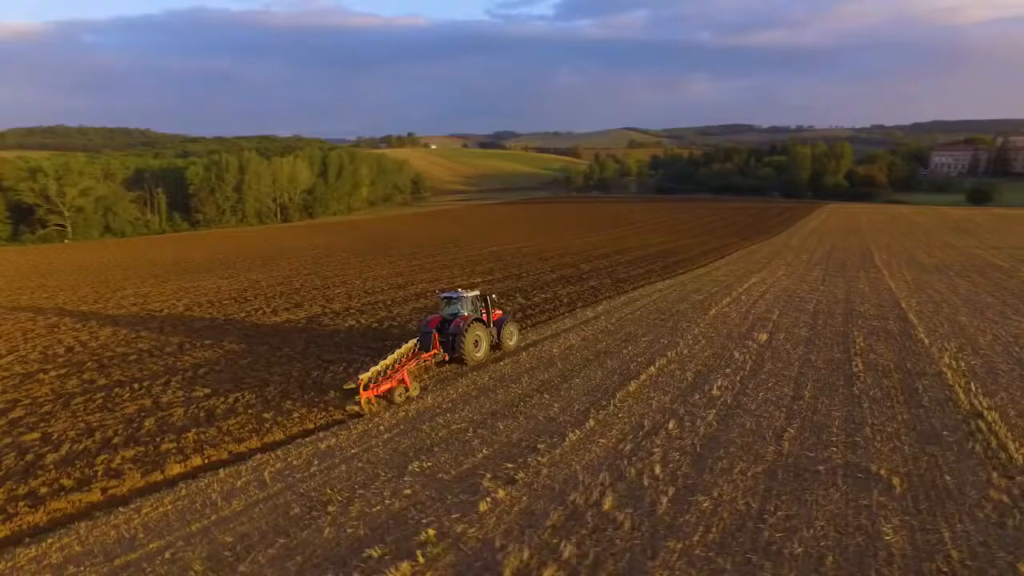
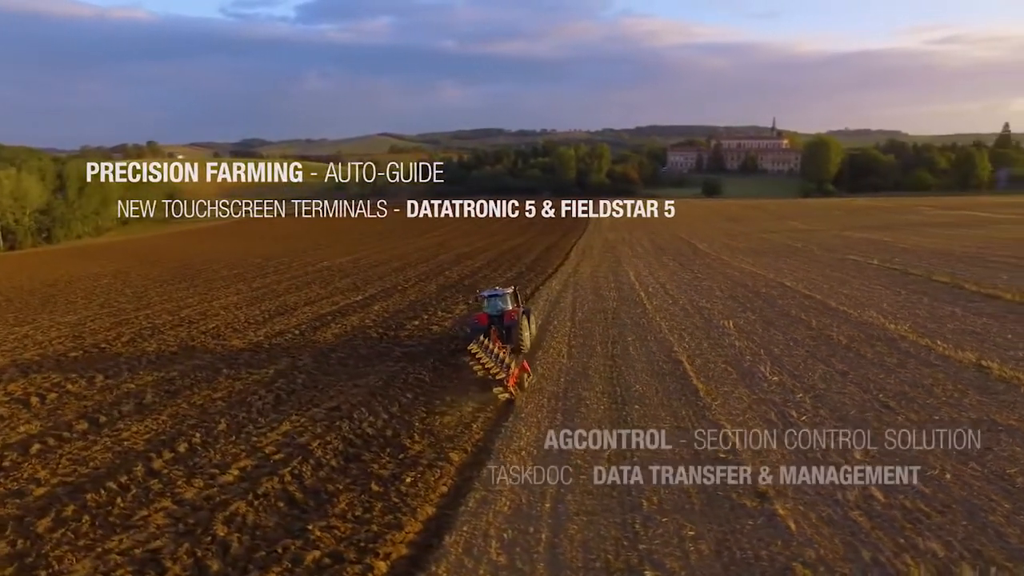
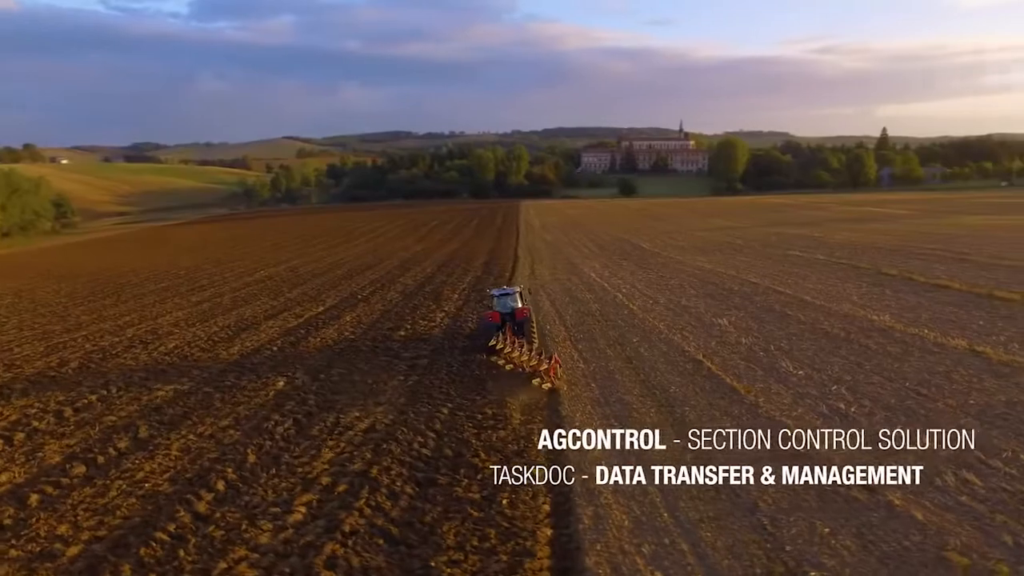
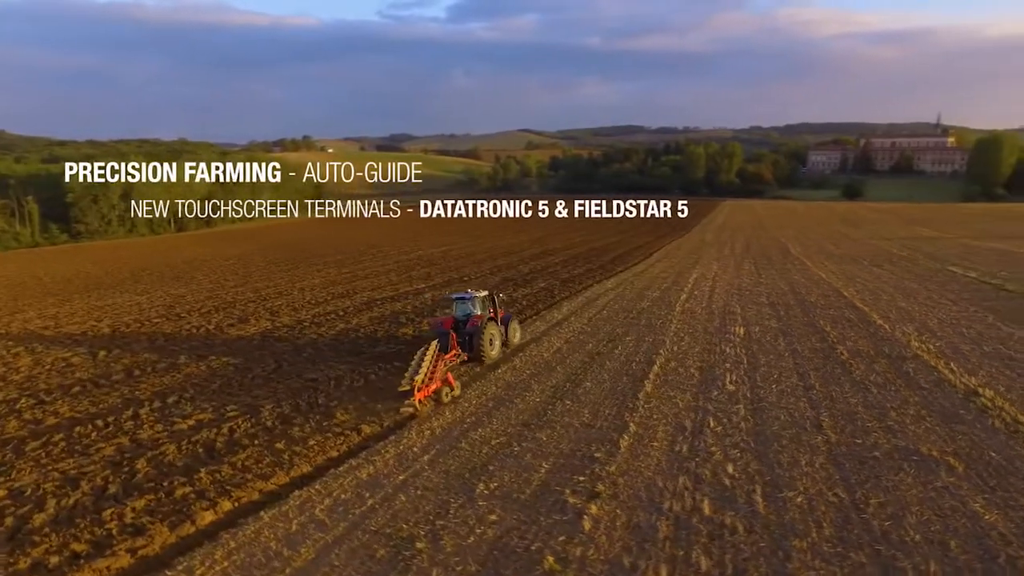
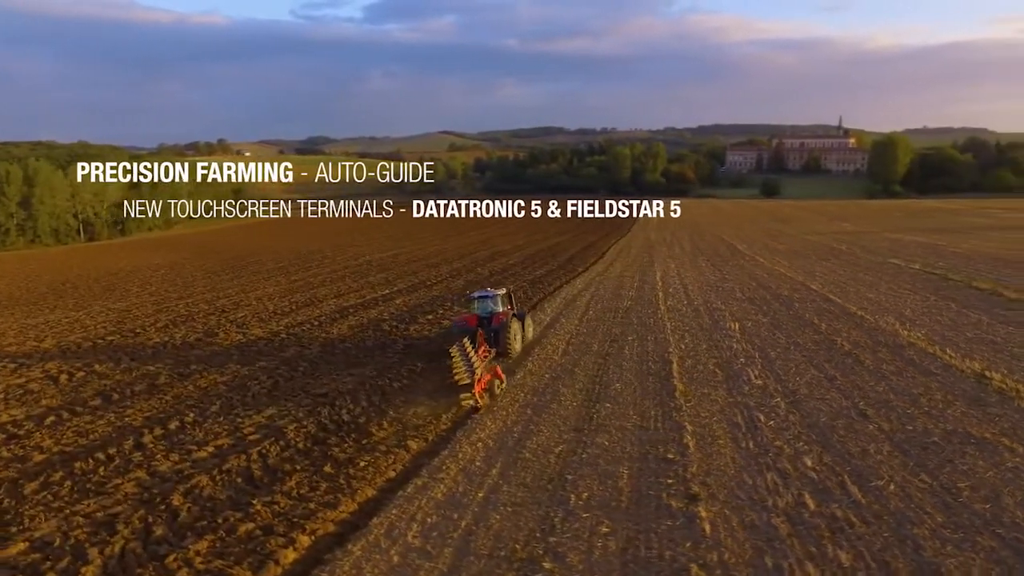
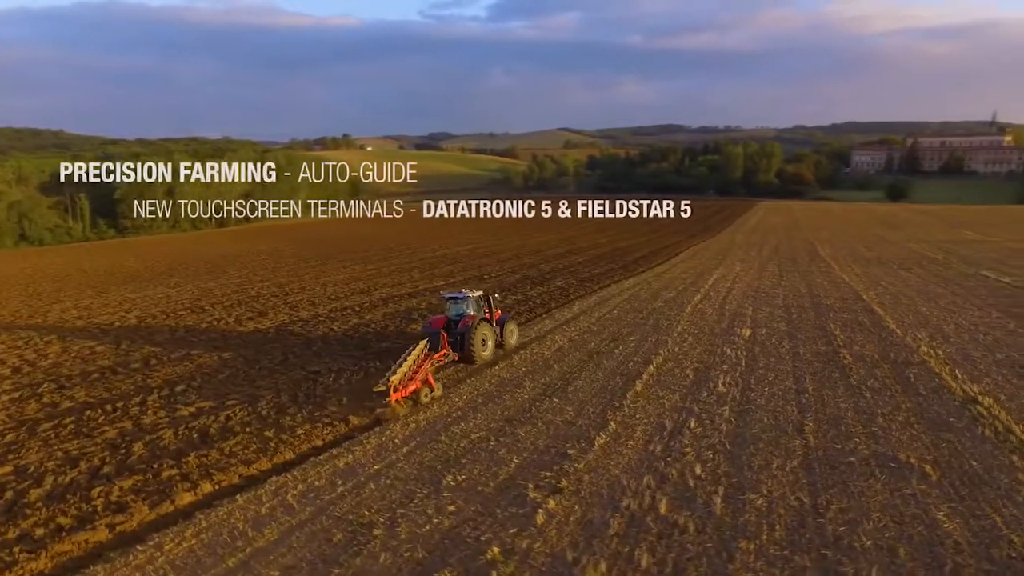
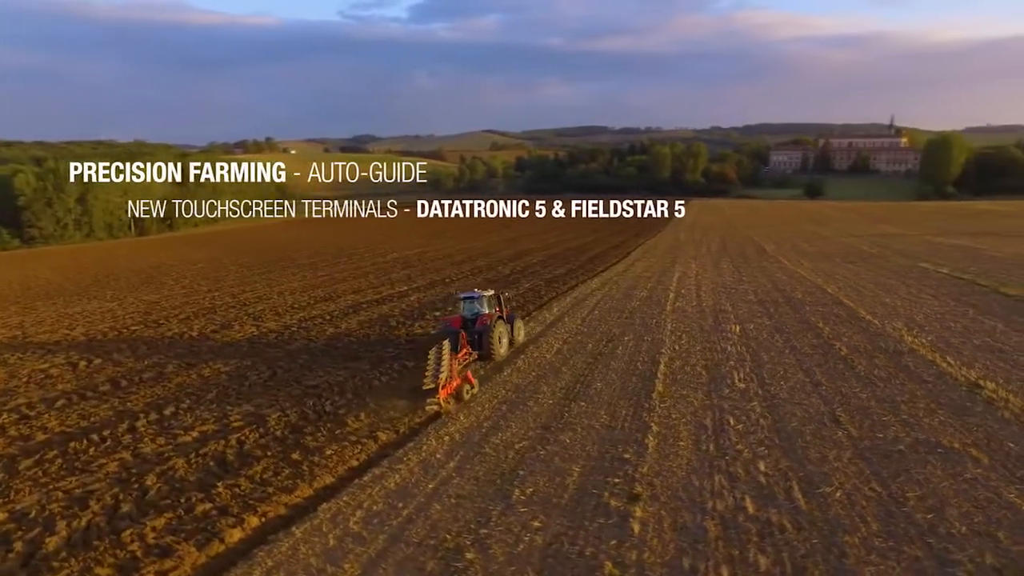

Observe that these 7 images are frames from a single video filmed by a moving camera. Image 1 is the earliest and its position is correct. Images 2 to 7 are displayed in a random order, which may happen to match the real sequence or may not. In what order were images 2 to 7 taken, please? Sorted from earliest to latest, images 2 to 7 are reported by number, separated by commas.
6, 4, 7, 5, 2, 3
